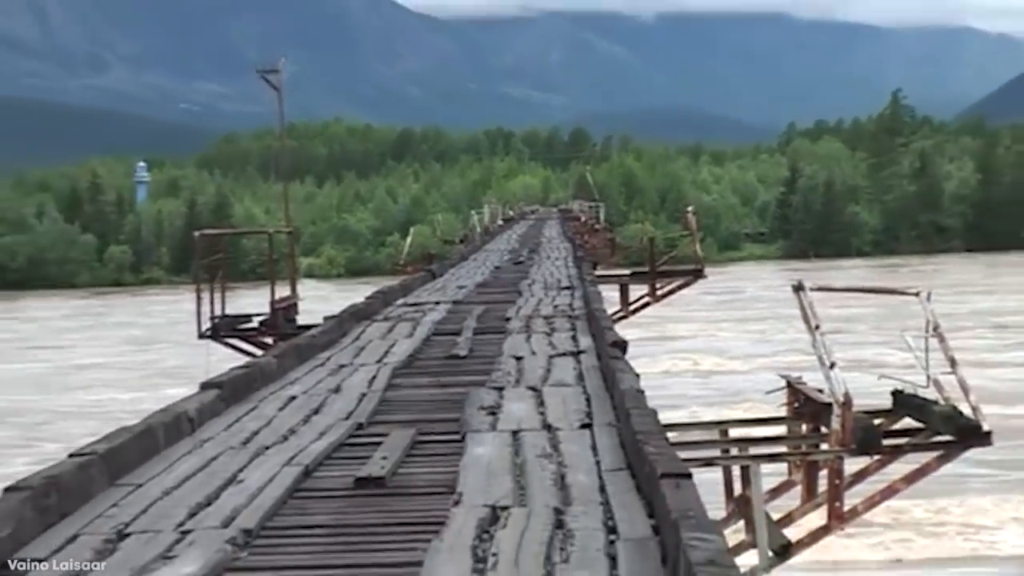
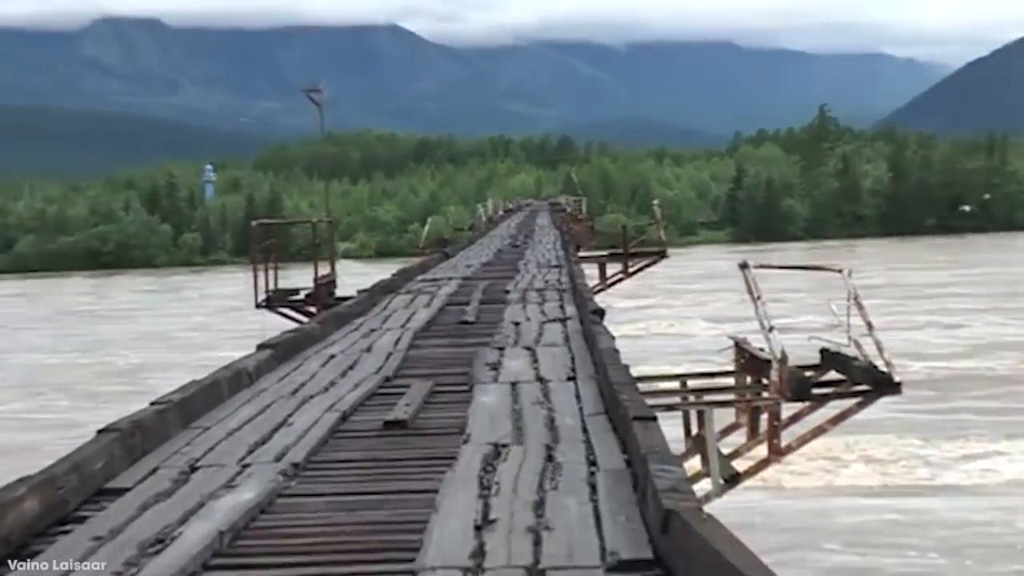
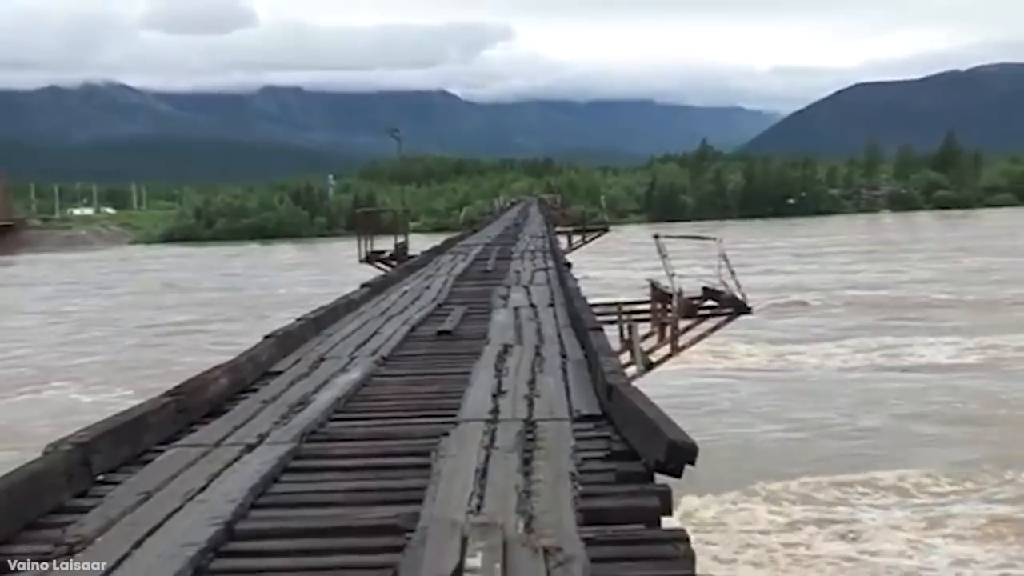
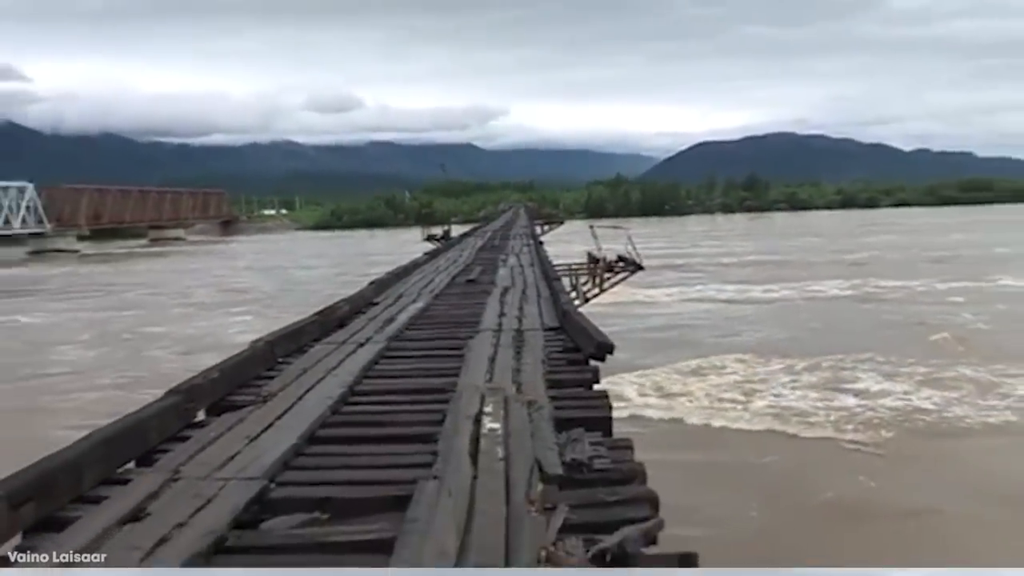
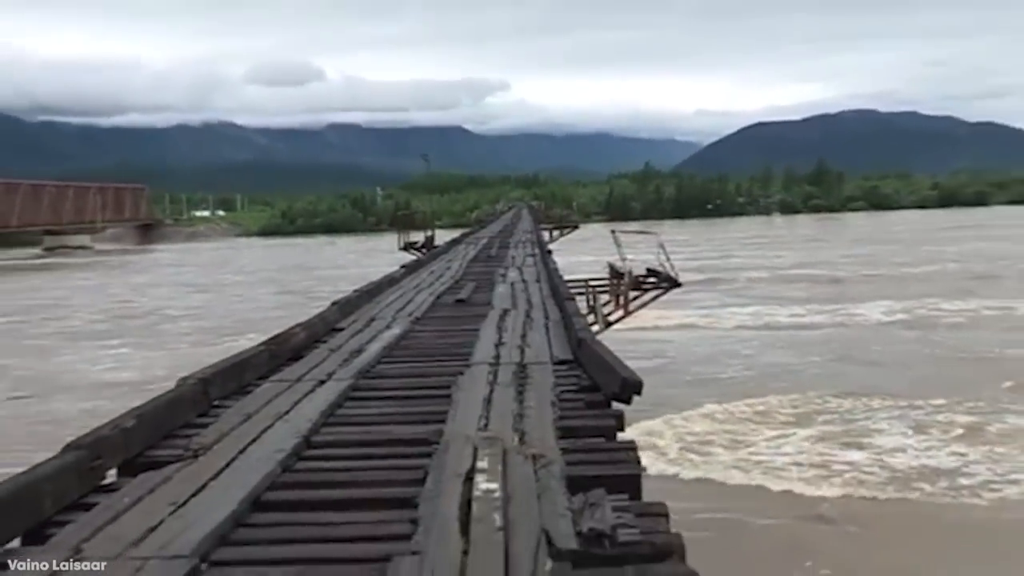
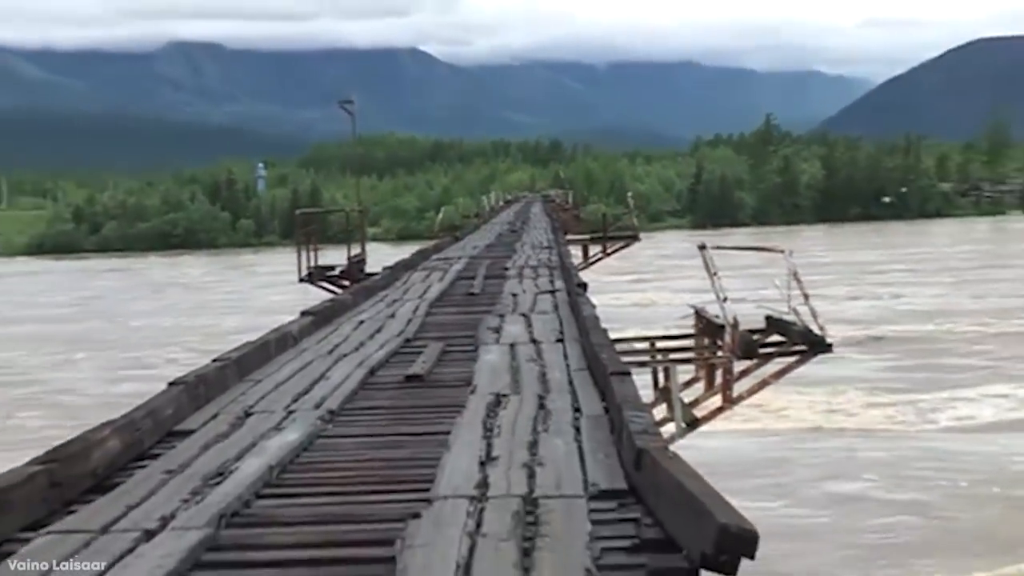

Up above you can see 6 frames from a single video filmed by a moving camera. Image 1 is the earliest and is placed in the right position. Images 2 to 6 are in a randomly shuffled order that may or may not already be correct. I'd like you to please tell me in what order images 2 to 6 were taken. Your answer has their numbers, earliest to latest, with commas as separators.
2, 6, 3, 5, 4
